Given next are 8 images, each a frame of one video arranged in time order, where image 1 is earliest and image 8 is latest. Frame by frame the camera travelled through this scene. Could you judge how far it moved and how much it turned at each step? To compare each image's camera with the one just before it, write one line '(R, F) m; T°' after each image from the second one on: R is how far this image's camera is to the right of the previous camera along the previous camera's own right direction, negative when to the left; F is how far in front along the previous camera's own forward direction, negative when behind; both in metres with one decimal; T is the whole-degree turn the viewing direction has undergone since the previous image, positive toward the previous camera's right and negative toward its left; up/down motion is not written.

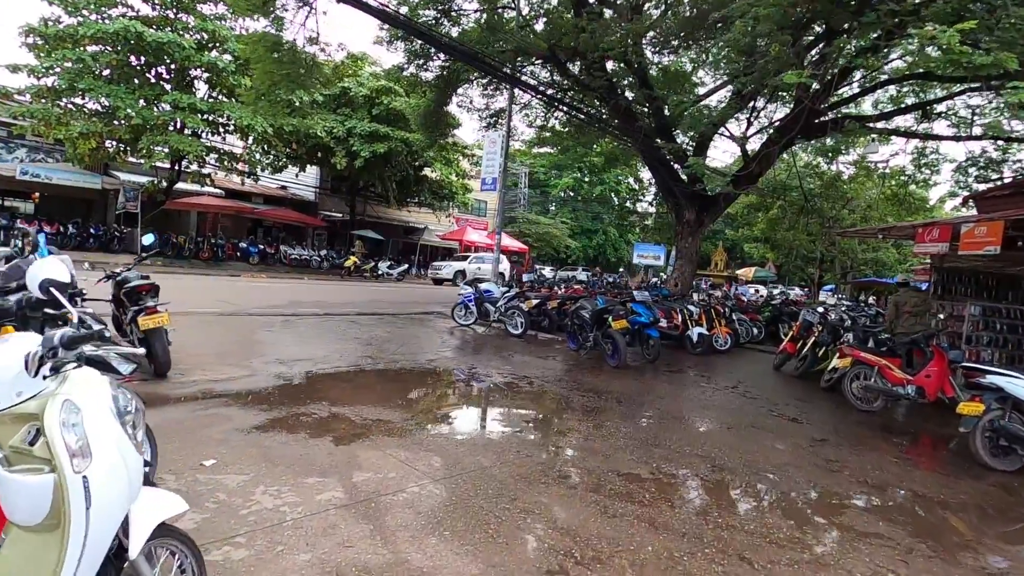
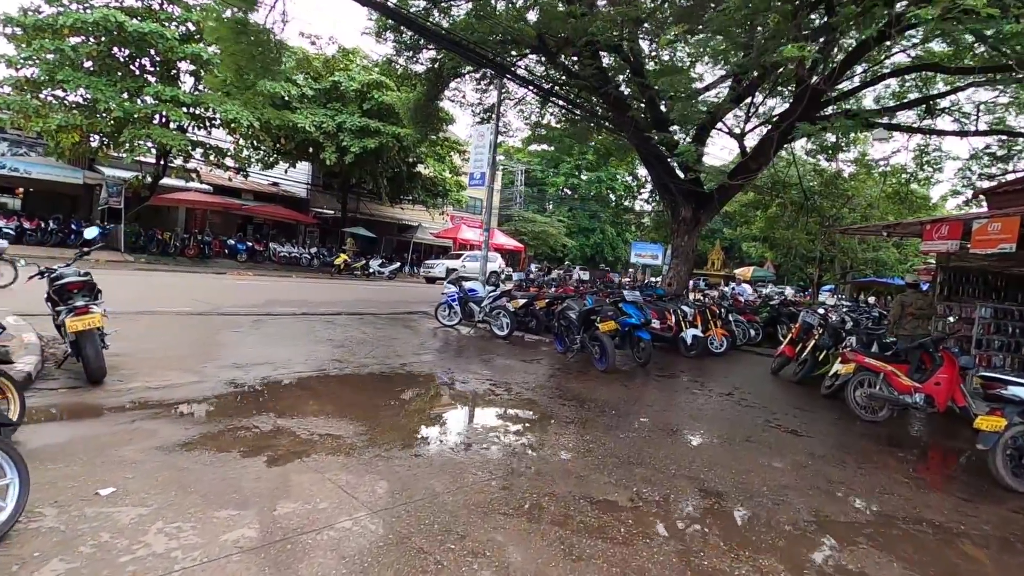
(+0.2, +0.4) m; 0°
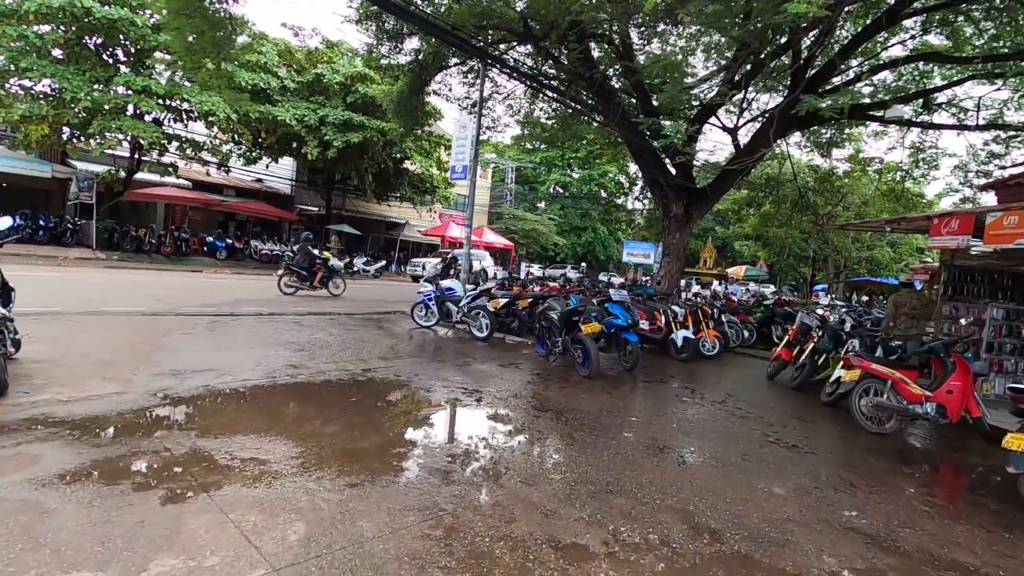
(+0.2, +0.5) m; +1°
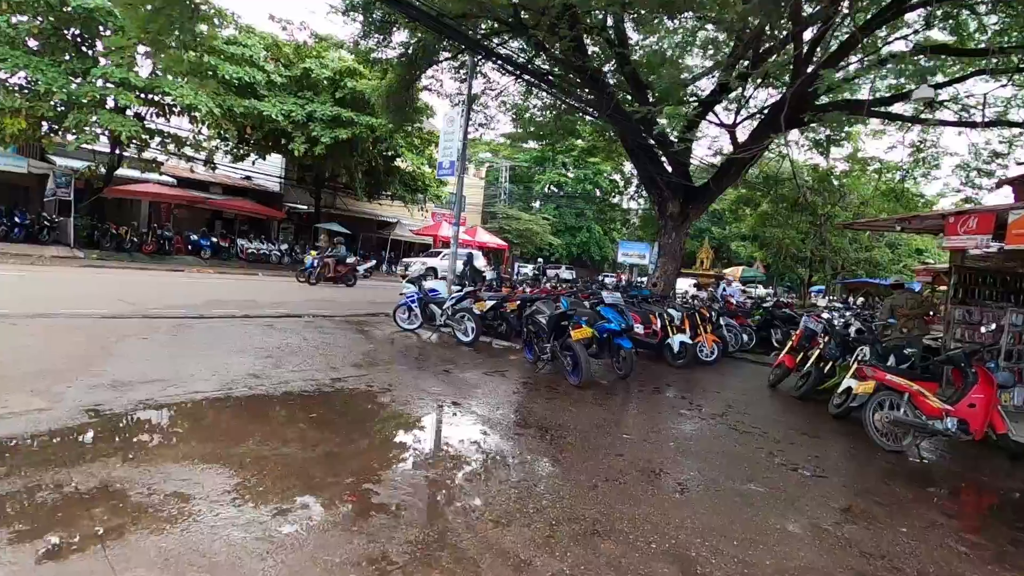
(+0.1, +0.4) m; 0°
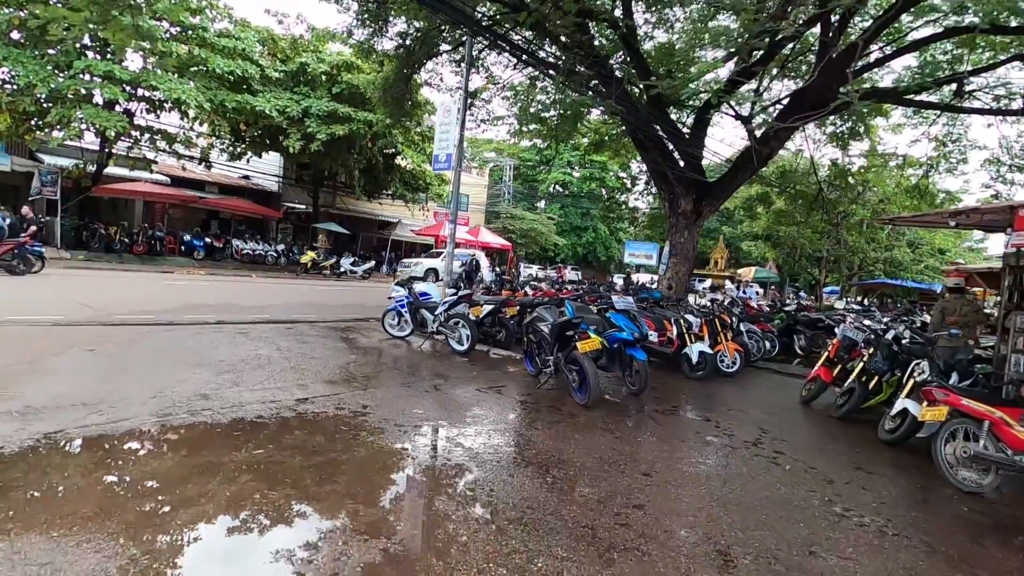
(+0.1, +0.7) m; -1°
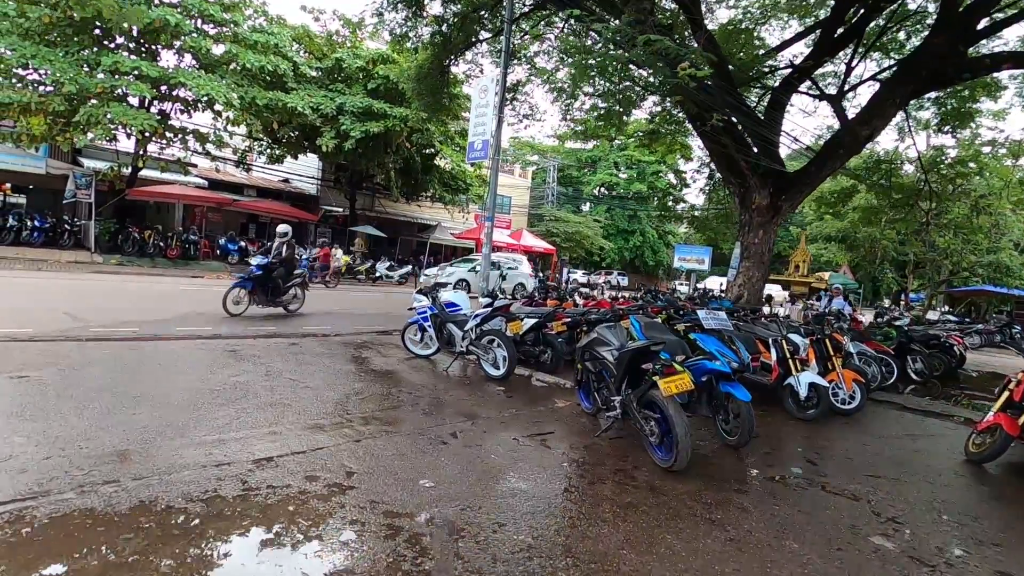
(-0.1, +1.3) m; -5°
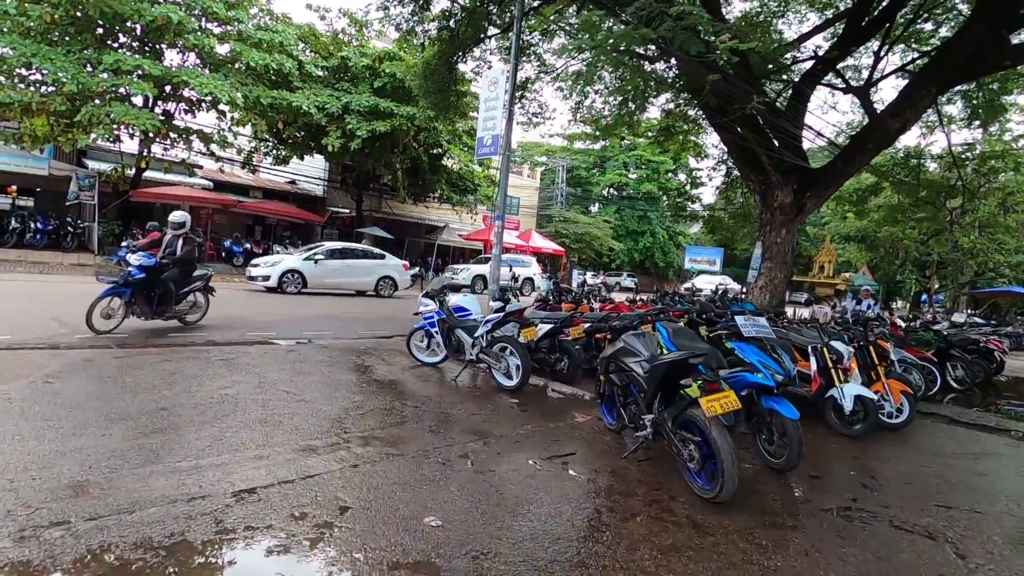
(-0.1, +0.4) m; -1°
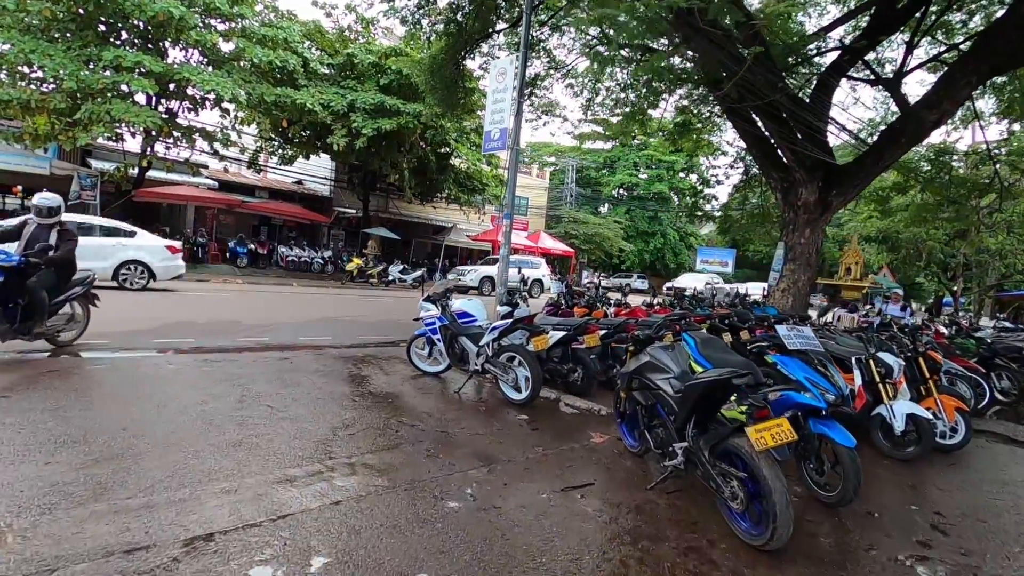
(0.0, +0.4) m; -1°
